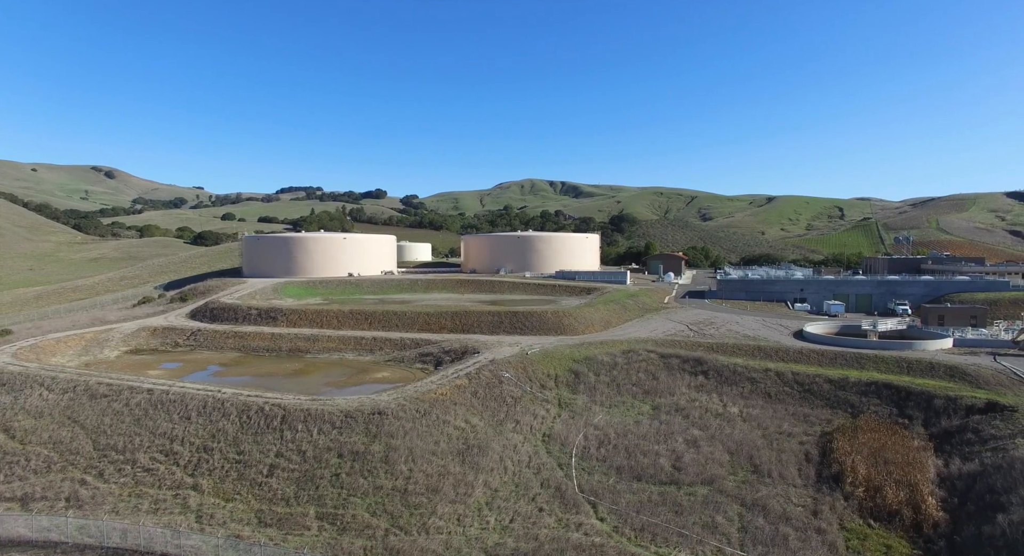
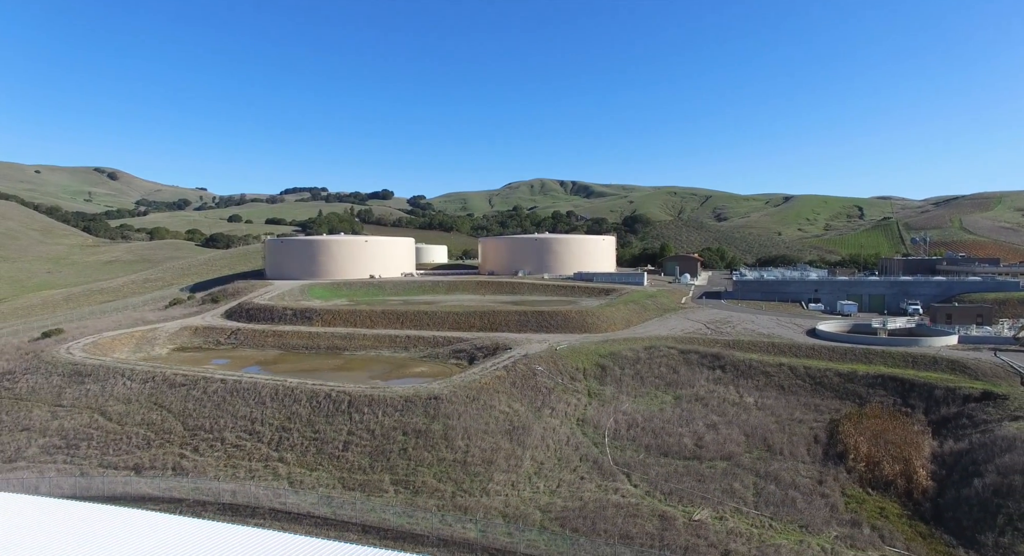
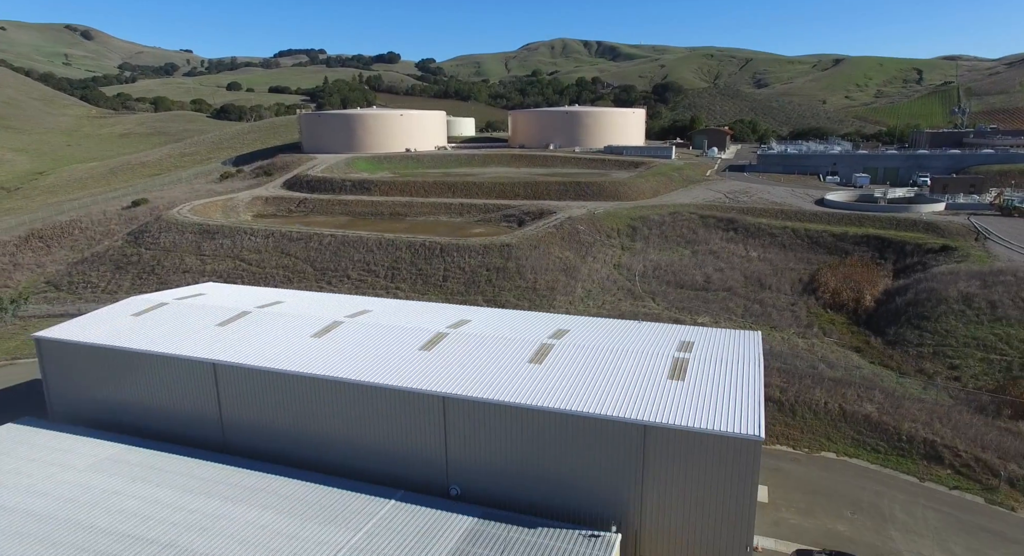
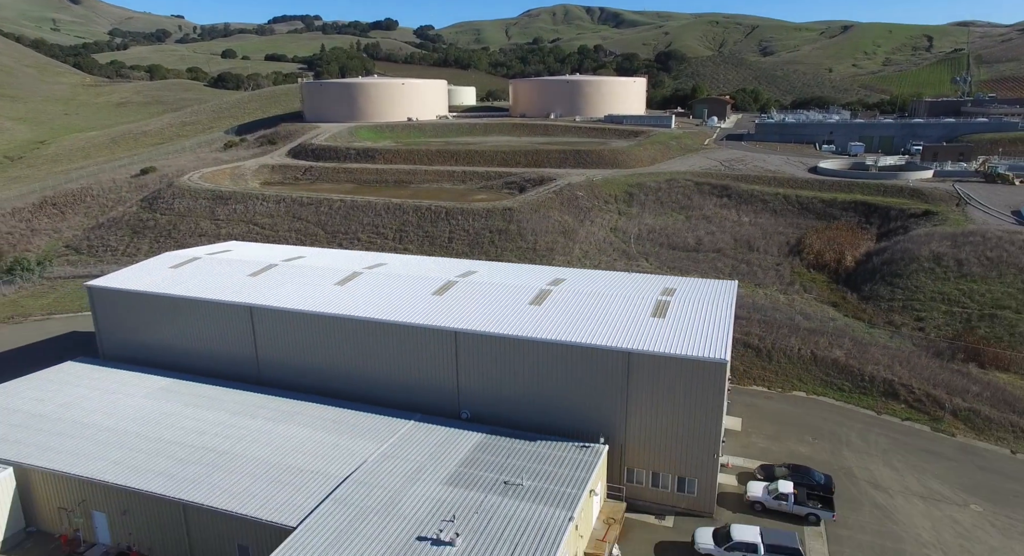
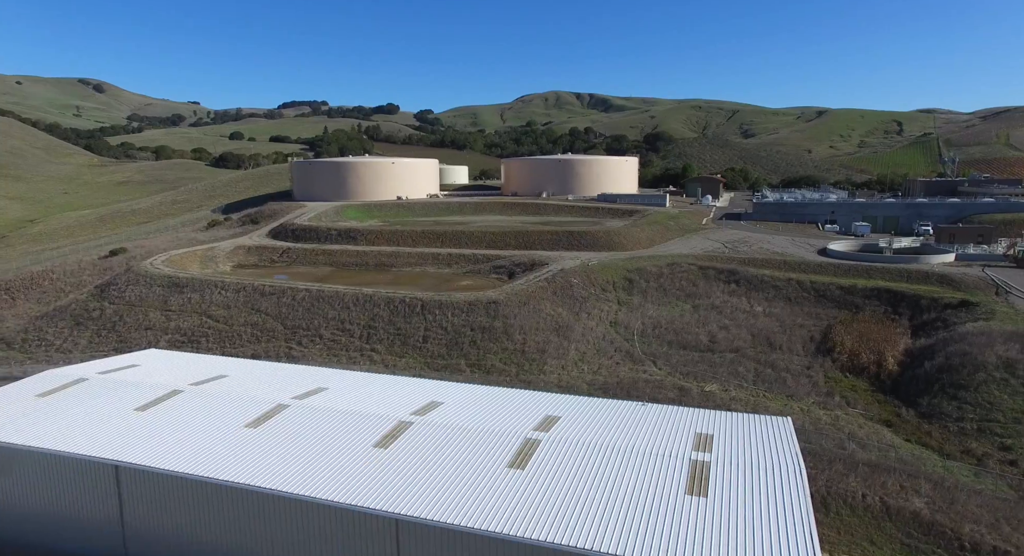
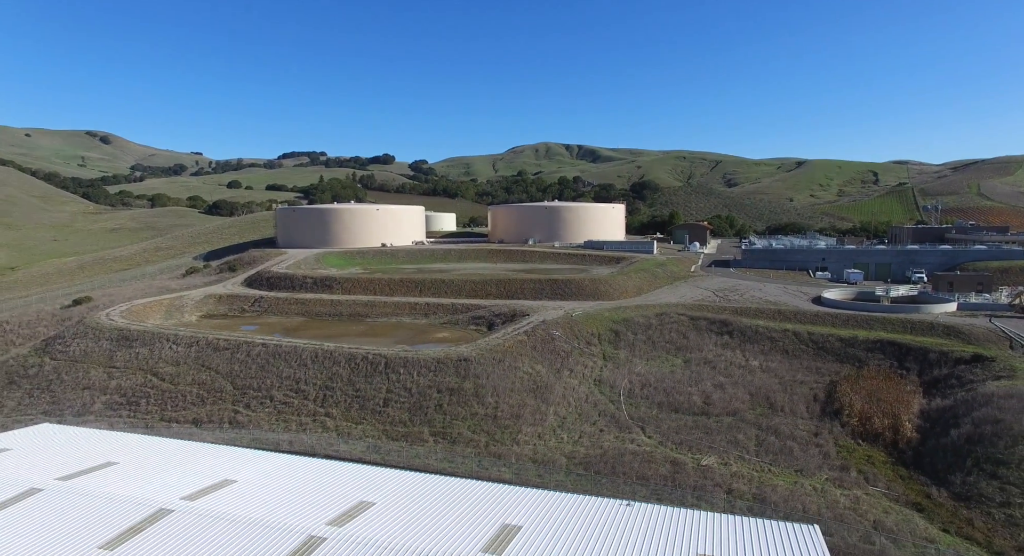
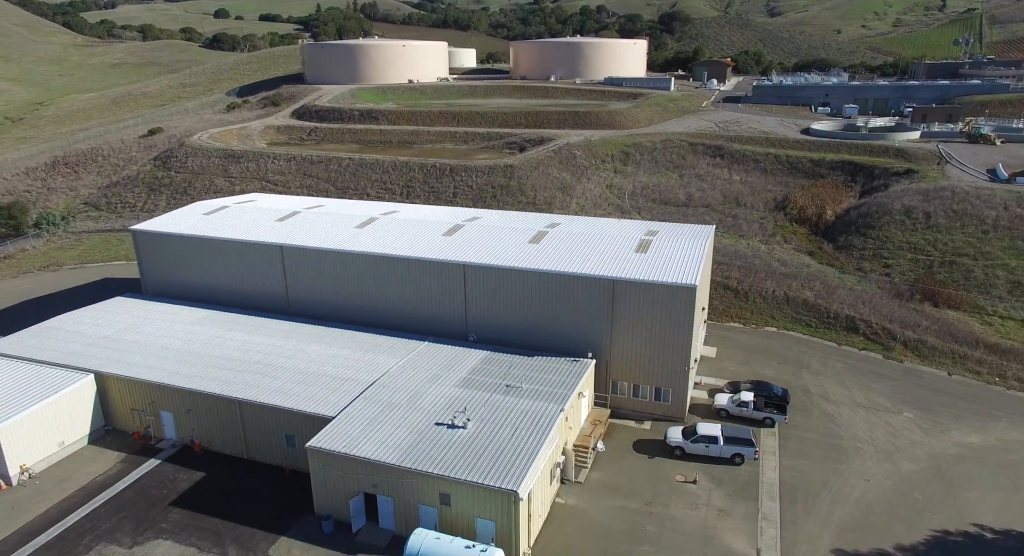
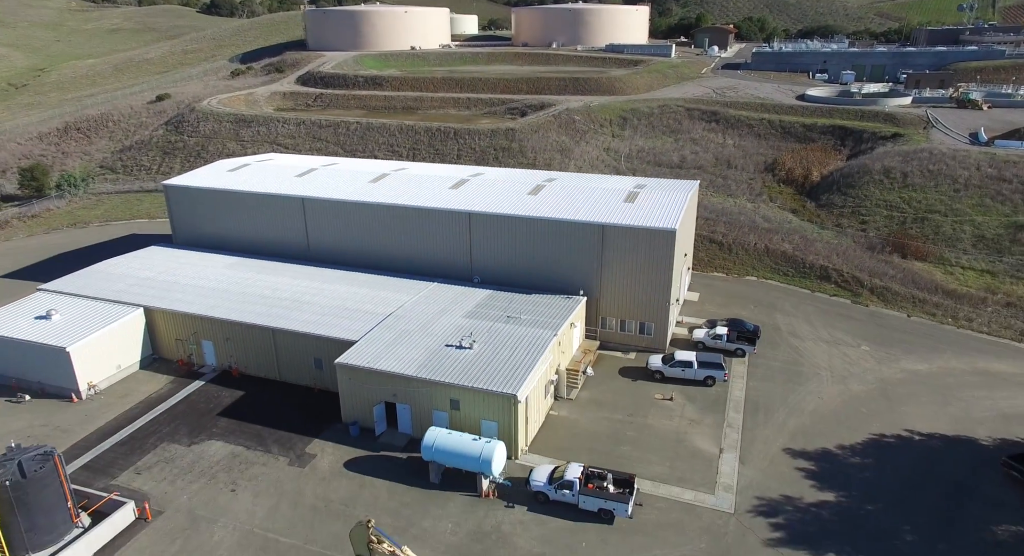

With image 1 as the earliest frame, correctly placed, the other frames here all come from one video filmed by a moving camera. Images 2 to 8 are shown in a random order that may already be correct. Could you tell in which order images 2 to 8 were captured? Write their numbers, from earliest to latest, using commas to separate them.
2, 6, 5, 3, 4, 7, 8
